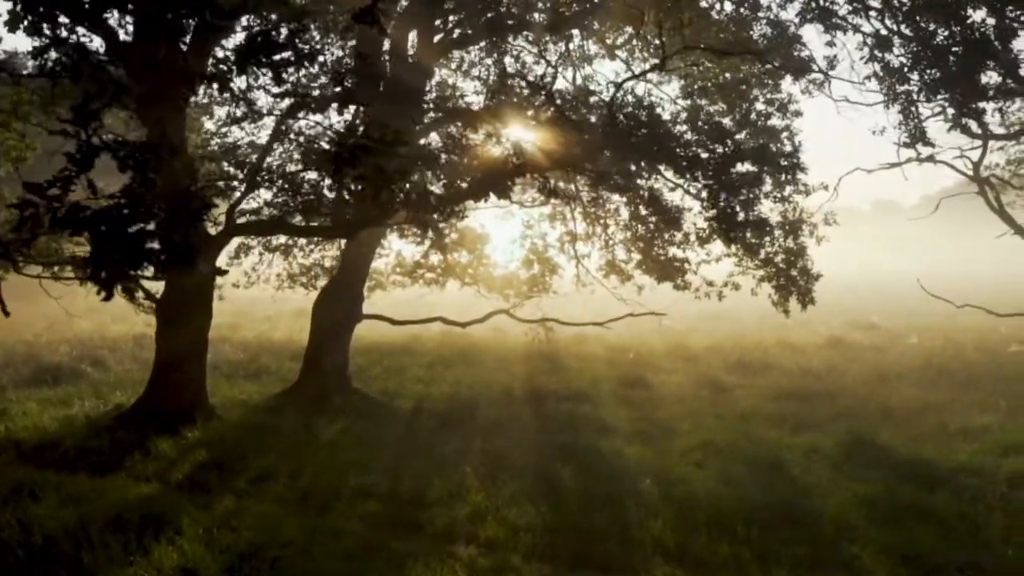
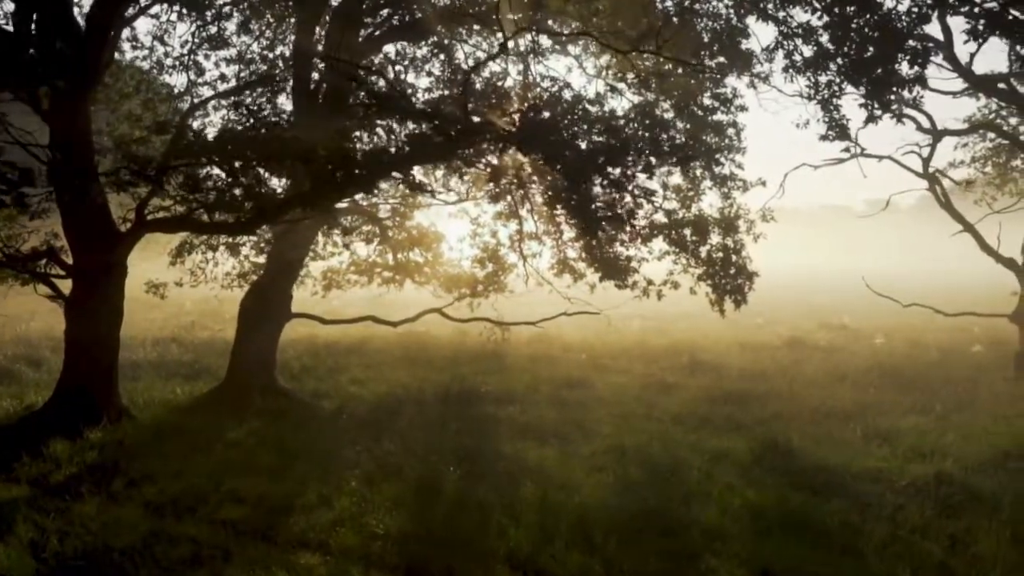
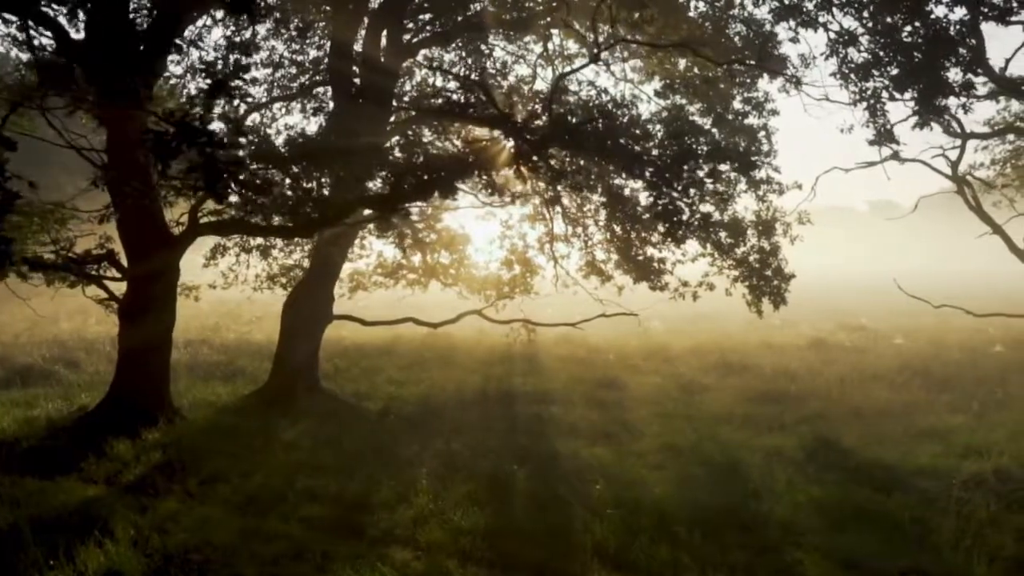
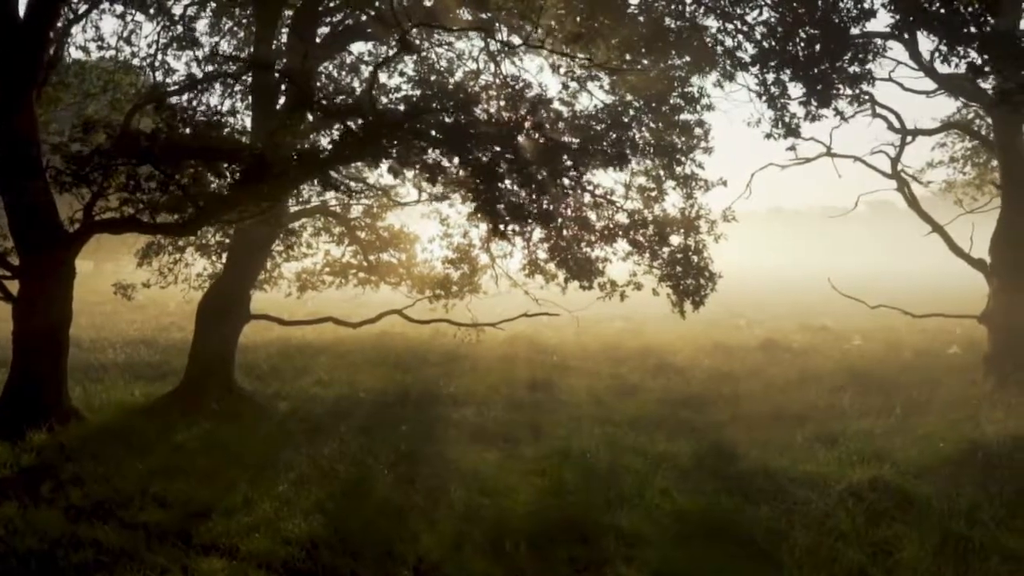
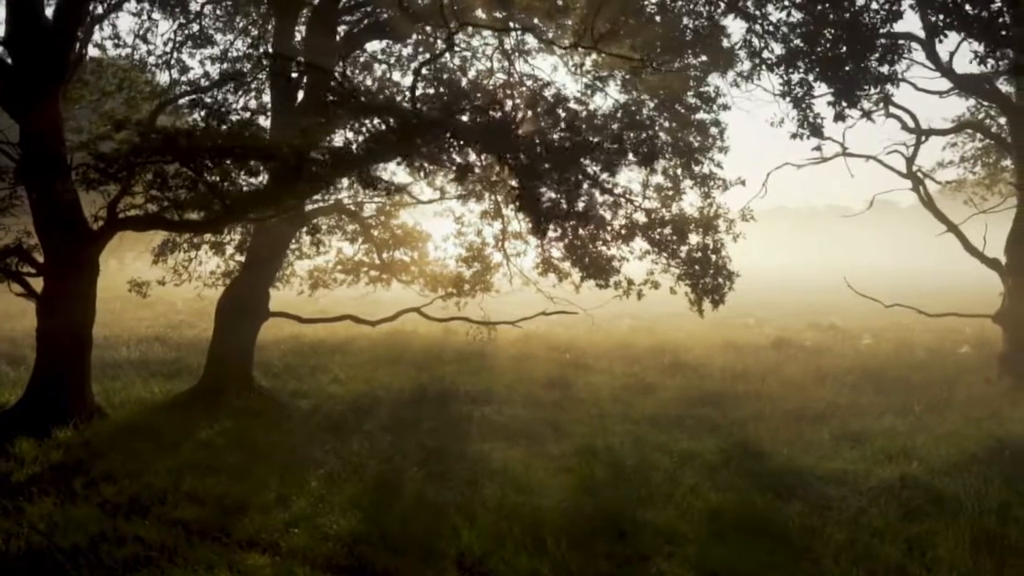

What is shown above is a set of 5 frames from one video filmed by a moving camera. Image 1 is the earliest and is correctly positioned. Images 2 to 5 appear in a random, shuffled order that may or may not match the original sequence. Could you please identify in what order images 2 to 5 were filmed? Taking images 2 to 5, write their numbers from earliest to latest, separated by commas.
3, 2, 5, 4
